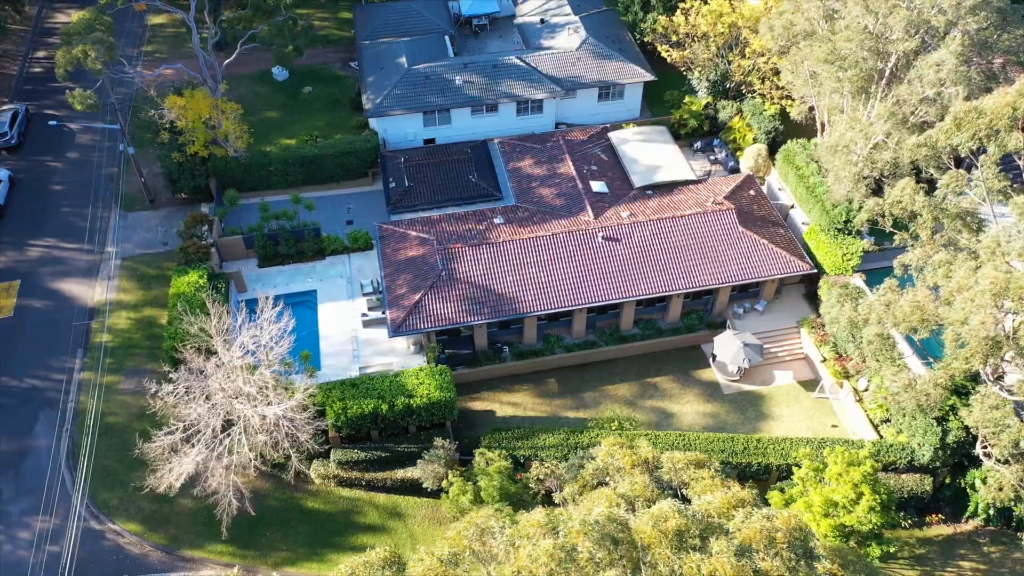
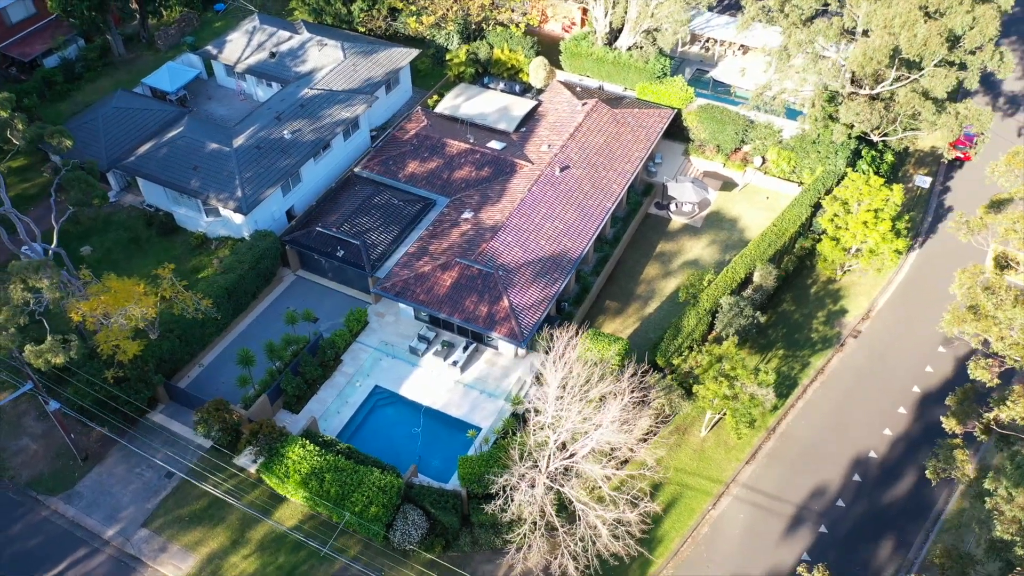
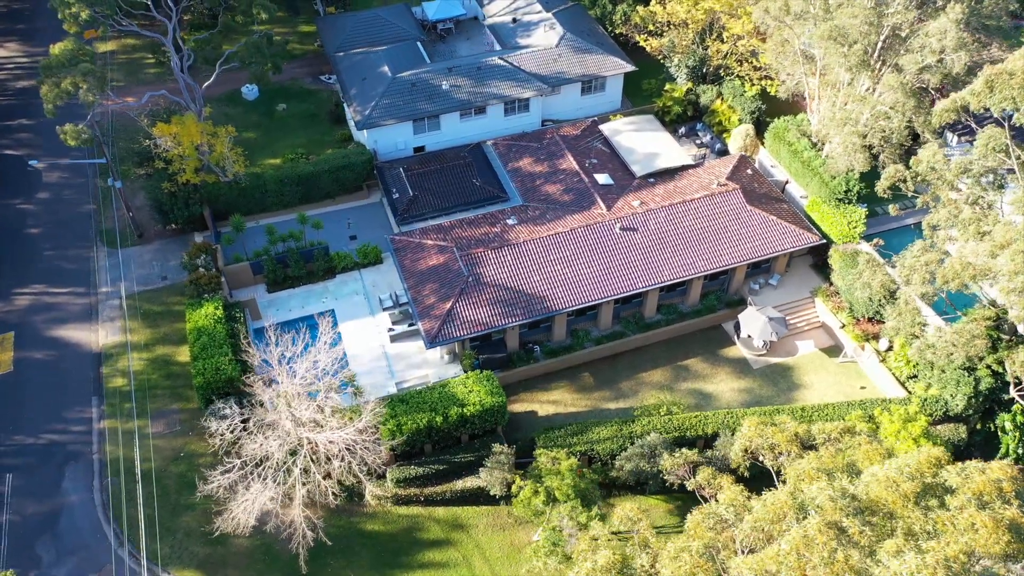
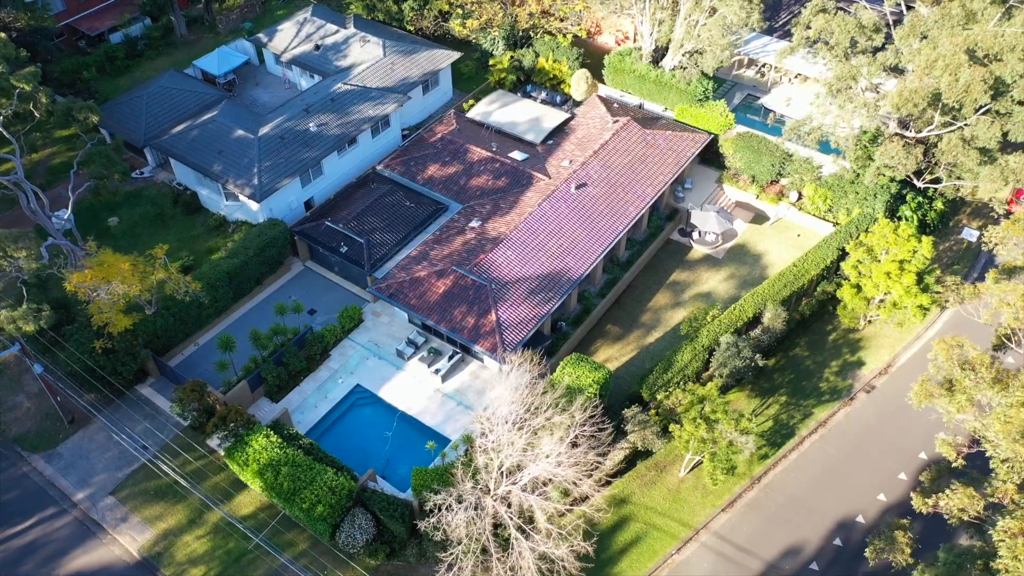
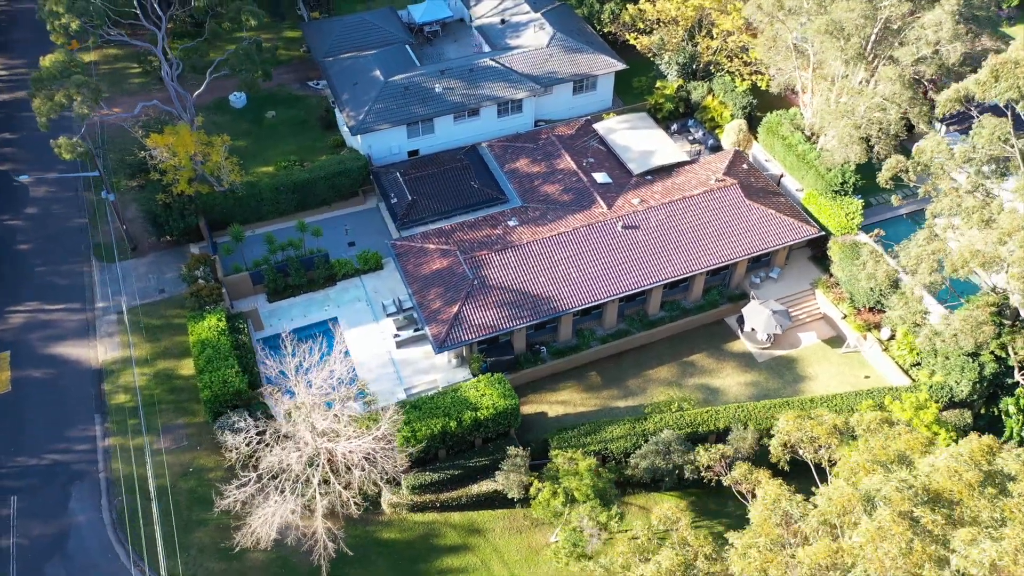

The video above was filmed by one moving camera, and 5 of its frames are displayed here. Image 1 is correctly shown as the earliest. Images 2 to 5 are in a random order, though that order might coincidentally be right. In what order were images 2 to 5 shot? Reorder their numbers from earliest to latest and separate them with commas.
3, 5, 4, 2
